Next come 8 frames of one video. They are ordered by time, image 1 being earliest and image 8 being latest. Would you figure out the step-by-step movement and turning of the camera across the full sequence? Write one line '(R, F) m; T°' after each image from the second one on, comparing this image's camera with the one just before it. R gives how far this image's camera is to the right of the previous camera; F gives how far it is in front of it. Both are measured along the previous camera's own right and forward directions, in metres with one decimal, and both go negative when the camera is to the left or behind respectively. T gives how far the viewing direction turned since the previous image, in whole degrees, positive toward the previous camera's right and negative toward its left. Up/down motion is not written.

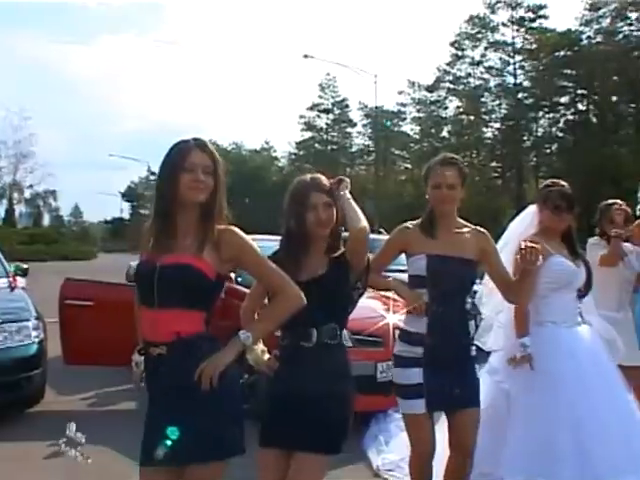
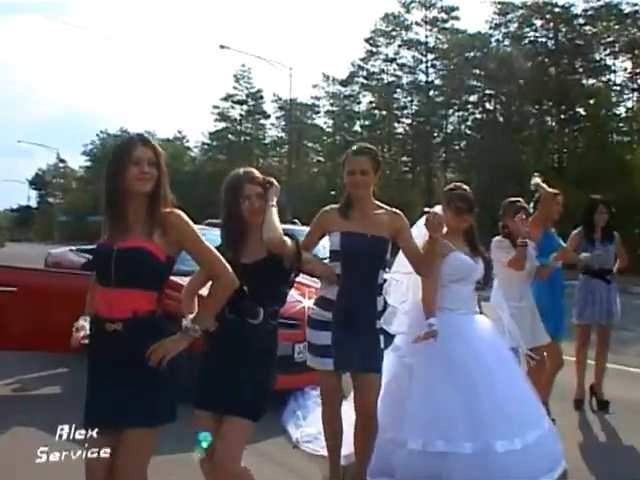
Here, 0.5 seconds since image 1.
(-0.1, -0.3) m; +6°
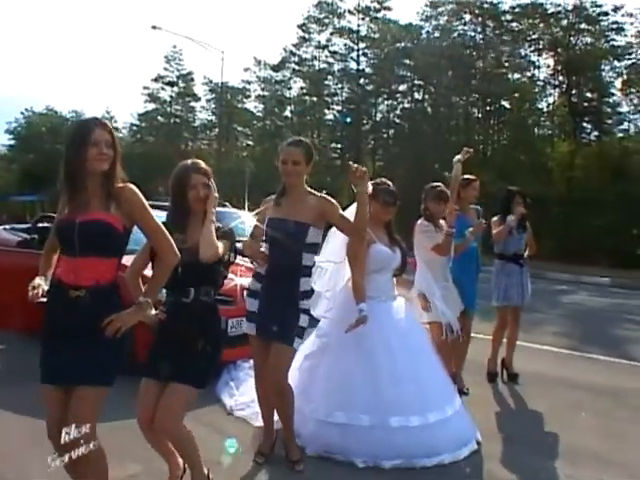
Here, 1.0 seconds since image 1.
(-0.1, -0.3) m; +5°
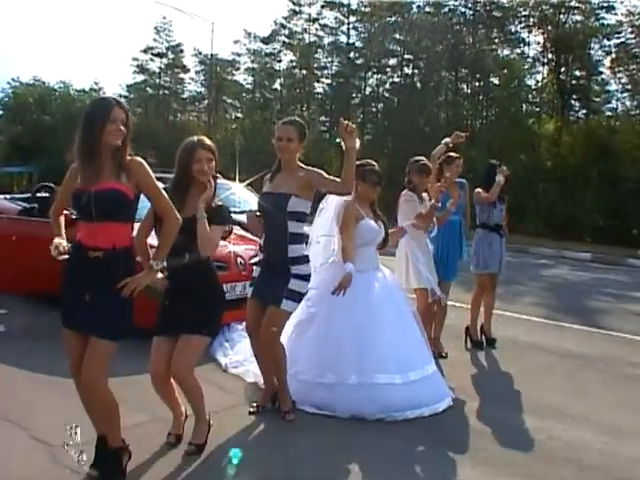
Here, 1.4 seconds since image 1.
(0.0, -0.4) m; +1°
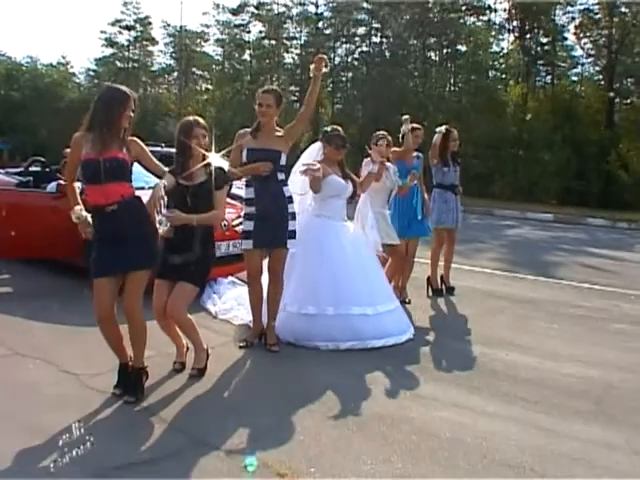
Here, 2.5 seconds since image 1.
(0.0, -0.8) m; +2°
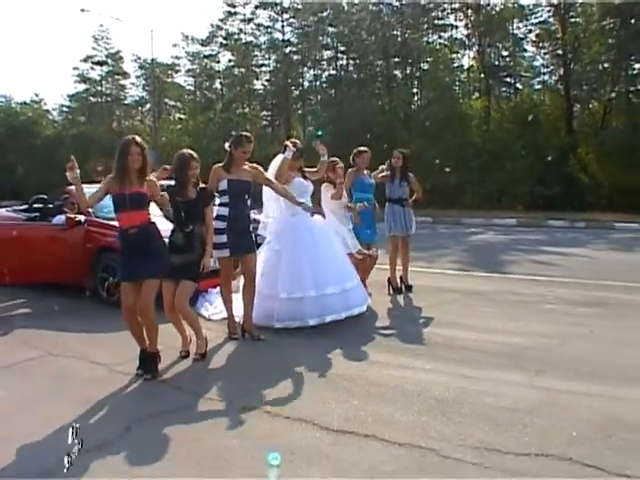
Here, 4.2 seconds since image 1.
(+0.1, -1.3) m; +1°
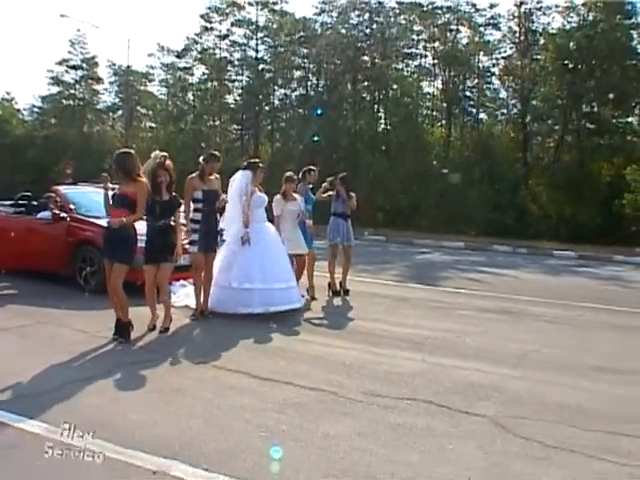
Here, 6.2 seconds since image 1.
(+0.2, -1.5) m; +2°
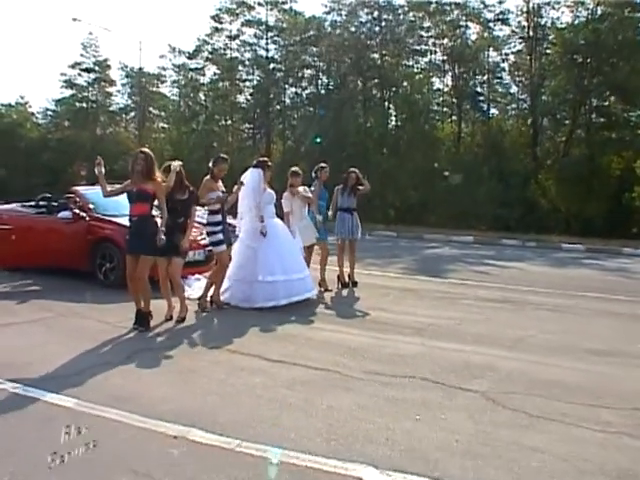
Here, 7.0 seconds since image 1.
(+0.1, -0.5) m; -1°
